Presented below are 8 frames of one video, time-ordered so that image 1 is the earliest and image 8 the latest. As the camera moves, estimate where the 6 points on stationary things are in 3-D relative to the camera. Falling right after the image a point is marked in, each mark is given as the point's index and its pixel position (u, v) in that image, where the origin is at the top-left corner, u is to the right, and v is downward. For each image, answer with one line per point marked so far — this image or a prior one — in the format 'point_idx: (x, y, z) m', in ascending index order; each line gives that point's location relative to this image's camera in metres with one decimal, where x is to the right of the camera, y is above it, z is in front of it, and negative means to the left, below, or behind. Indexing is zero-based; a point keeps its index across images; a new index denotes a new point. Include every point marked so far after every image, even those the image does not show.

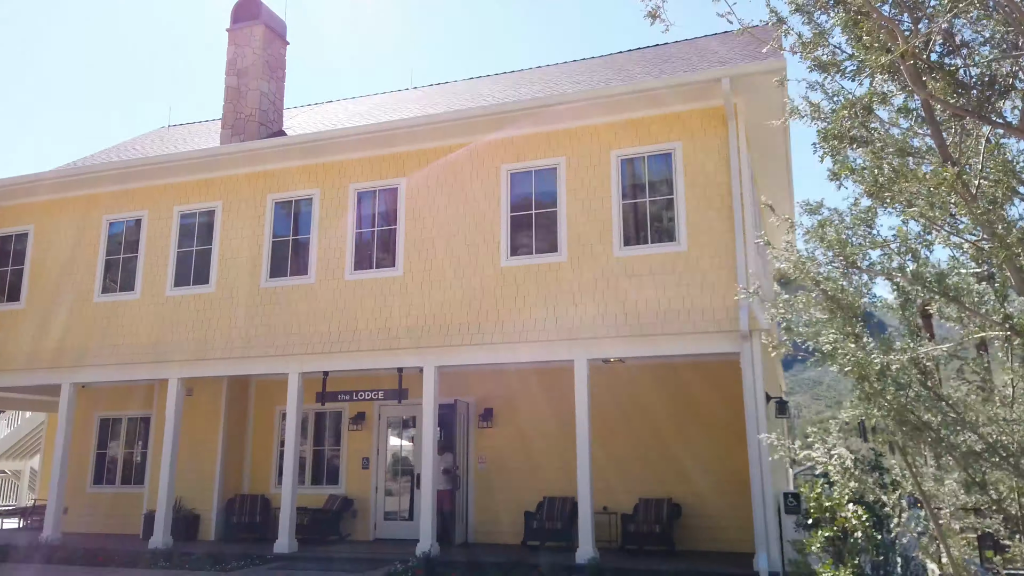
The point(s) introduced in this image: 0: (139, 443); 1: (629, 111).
0: (-6.6, -2.8, +13.1) m
1: (+1.5, +2.3, +9.5) m
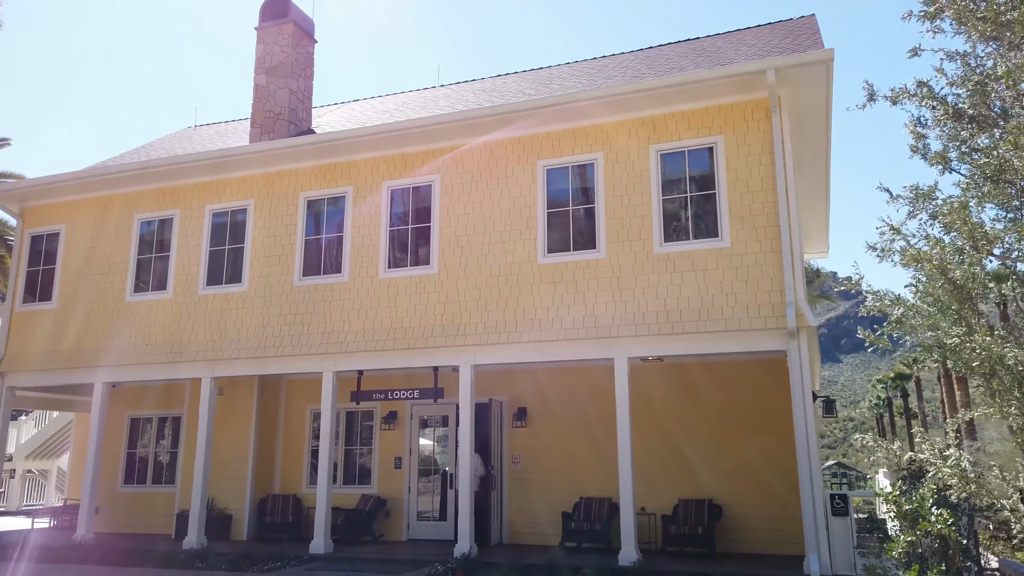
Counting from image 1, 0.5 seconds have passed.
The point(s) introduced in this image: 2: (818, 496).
0: (-6.1, -2.8, +13.1) m
1: (+2.0, +2.3, +9.3) m
2: (+3.4, -2.2, +8.0) m
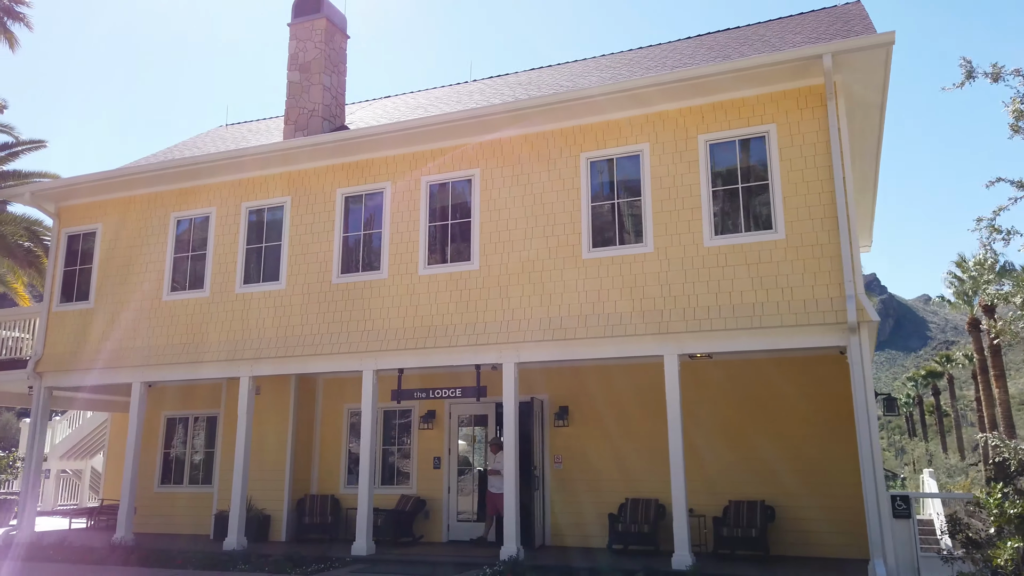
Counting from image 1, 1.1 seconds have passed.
0: (-5.4, -2.7, +13.0) m
1: (+2.6, +2.4, +9.0) m
2: (+3.9, -2.1, +7.7) m
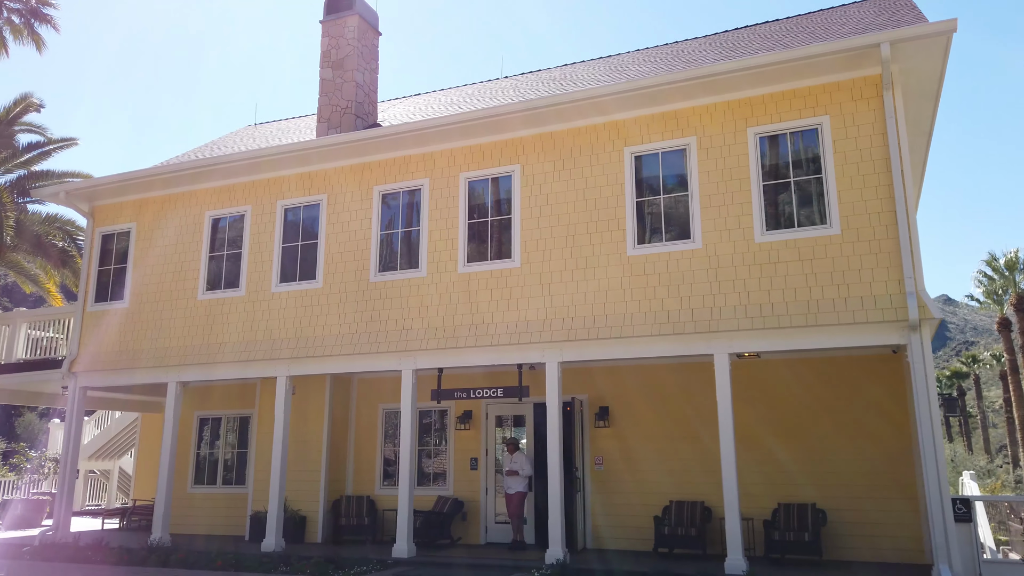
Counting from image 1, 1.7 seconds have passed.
0: (-4.8, -2.7, +12.9) m
1: (+3.1, +2.5, +8.8) m
2: (+4.4, -2.1, +7.4) m
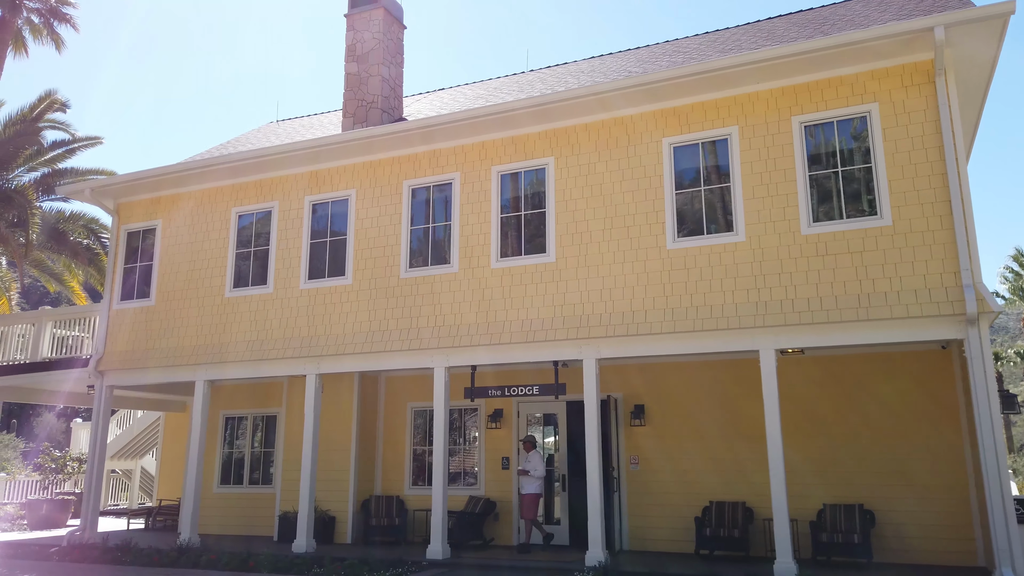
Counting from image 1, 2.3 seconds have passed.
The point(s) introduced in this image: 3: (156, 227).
0: (-4.3, -2.7, +12.7) m
1: (+3.5, +2.5, +8.5) m
2: (+4.8, -2.0, +7.1) m
3: (-6.0, +1.0, +12.3) m
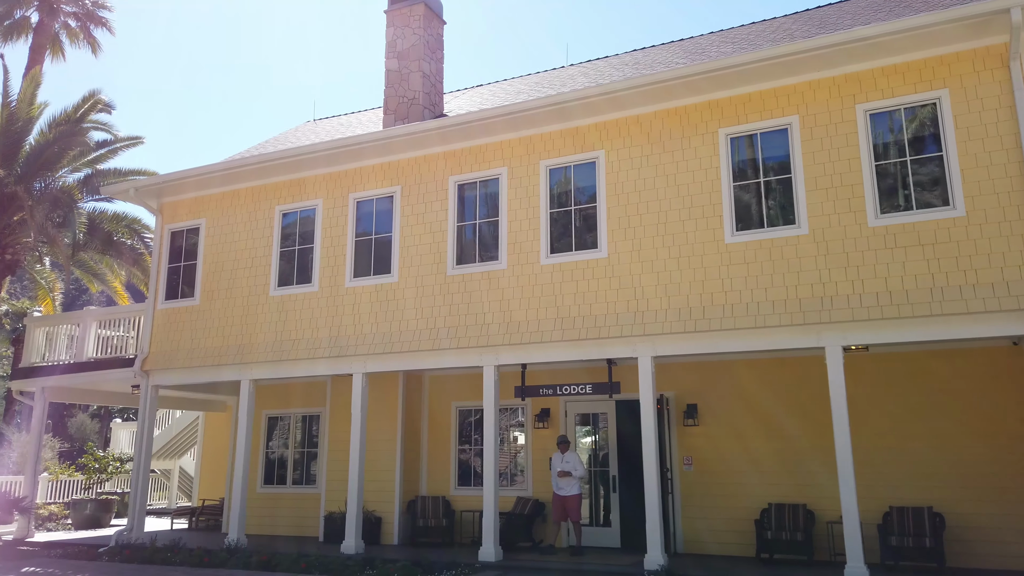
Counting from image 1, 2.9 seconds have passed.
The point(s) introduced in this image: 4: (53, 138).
0: (-3.5, -2.7, +12.7) m
1: (+4.1, +2.6, +8.2) m
2: (+5.4, -2.0, +6.8) m
3: (-5.2, +1.0, +12.3) m
4: (-8.2, +2.7, +13.2) m
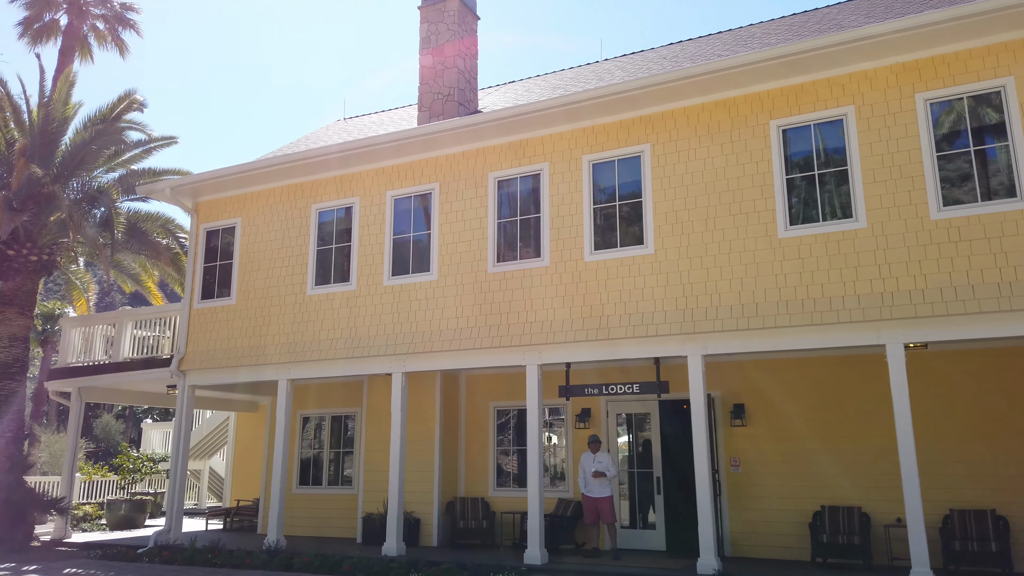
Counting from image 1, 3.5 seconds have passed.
0: (-2.9, -2.6, +12.5) m
1: (+4.6, +2.6, +7.9) m
2: (+5.9, -1.9, +6.5) m
3: (-4.6, +1.0, +12.2) m
4: (-7.6, +2.7, +13.2) m
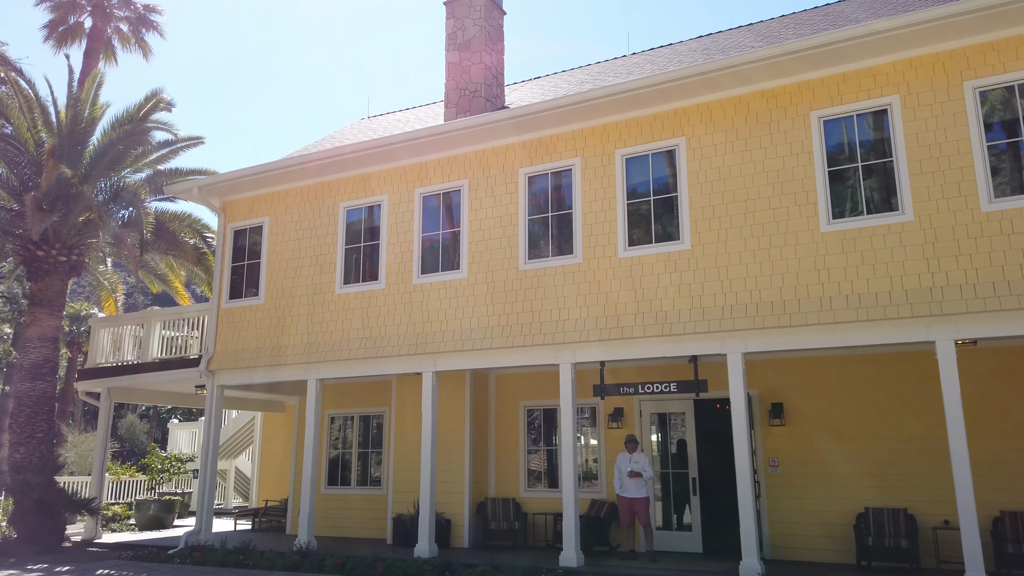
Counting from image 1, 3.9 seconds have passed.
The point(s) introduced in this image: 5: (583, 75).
0: (-2.4, -2.6, +12.5) m
1: (+5.0, +2.7, +7.7) m
2: (+6.3, -1.8, +6.2) m
3: (-4.1, +1.0, +12.1) m
4: (-7.1, +2.7, +13.2) m
5: (+1.3, +3.9, +13.3) m
